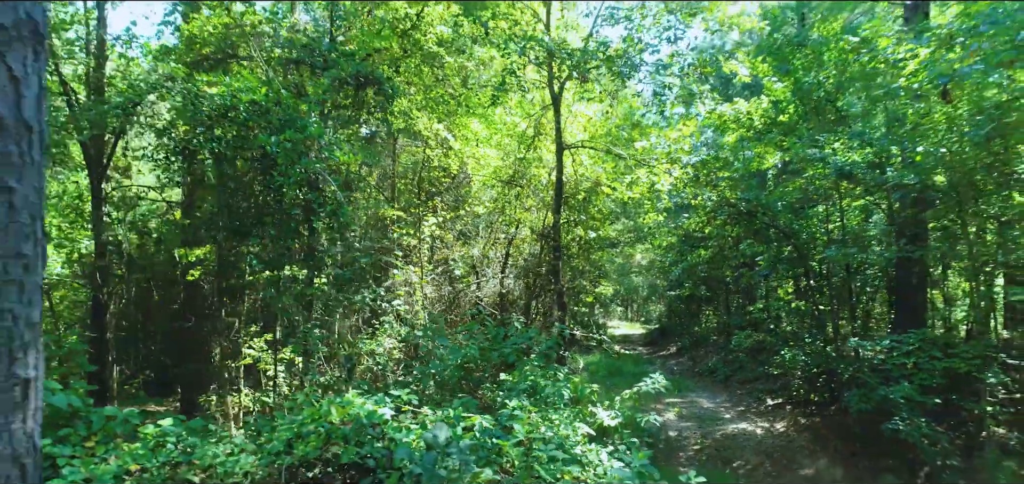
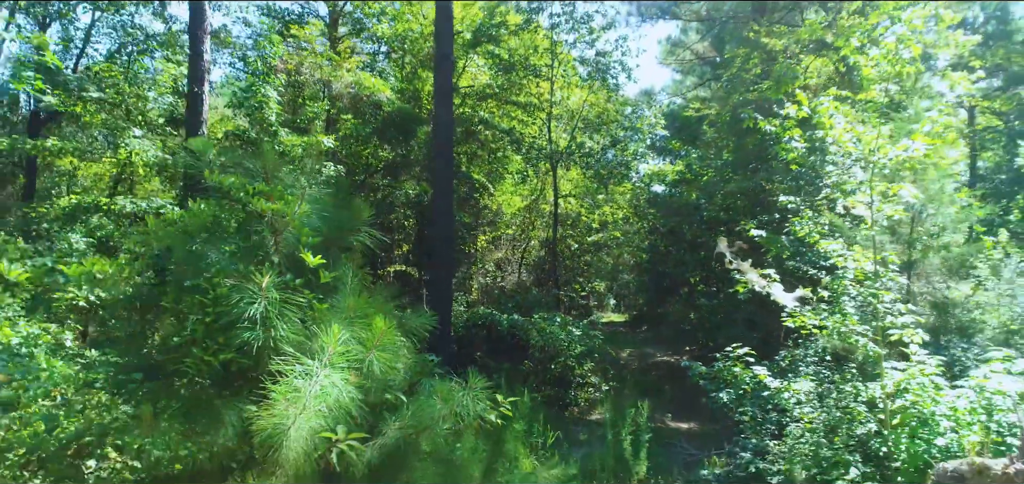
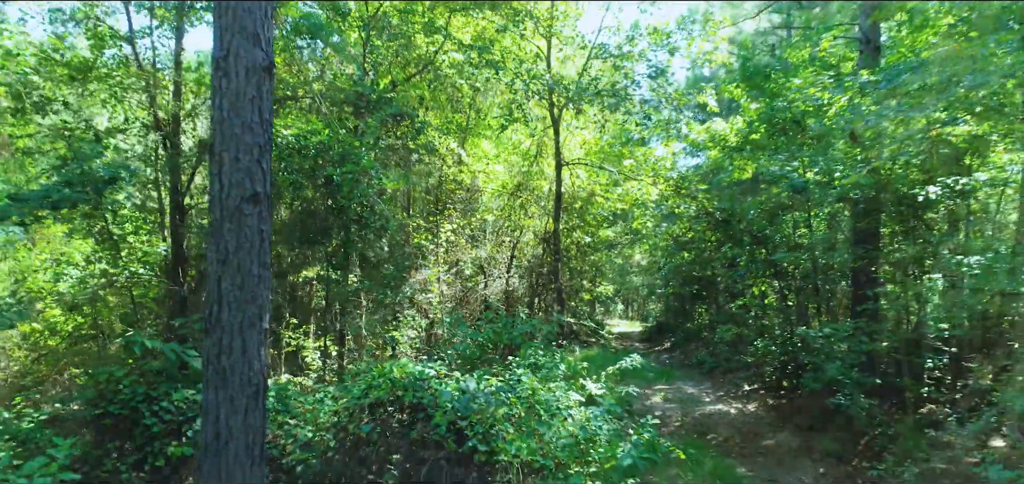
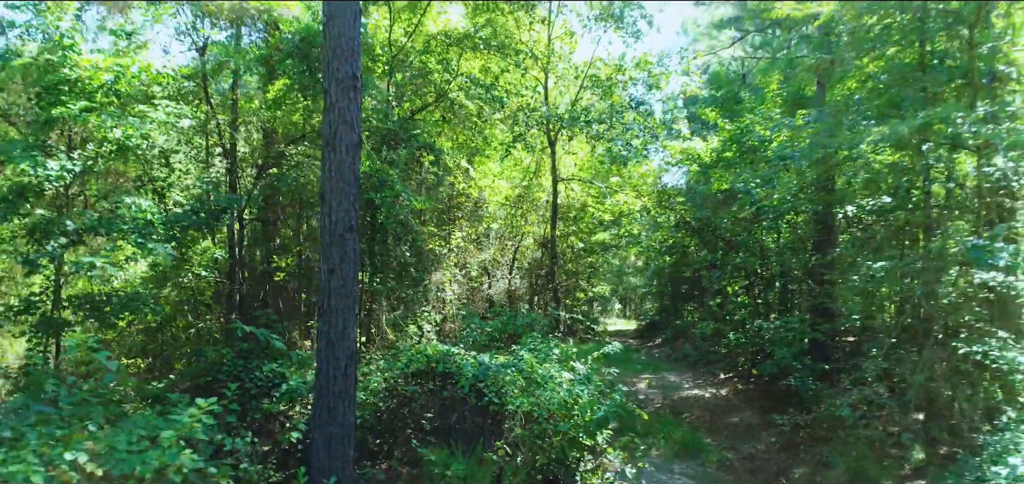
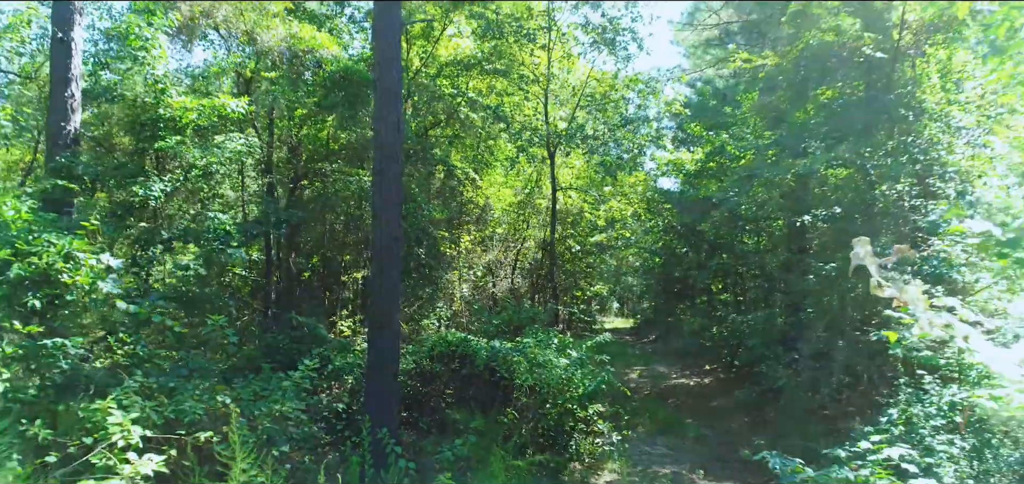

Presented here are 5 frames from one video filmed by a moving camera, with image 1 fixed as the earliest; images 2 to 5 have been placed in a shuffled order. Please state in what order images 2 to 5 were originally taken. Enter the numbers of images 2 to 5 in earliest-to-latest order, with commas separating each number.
3, 4, 5, 2
